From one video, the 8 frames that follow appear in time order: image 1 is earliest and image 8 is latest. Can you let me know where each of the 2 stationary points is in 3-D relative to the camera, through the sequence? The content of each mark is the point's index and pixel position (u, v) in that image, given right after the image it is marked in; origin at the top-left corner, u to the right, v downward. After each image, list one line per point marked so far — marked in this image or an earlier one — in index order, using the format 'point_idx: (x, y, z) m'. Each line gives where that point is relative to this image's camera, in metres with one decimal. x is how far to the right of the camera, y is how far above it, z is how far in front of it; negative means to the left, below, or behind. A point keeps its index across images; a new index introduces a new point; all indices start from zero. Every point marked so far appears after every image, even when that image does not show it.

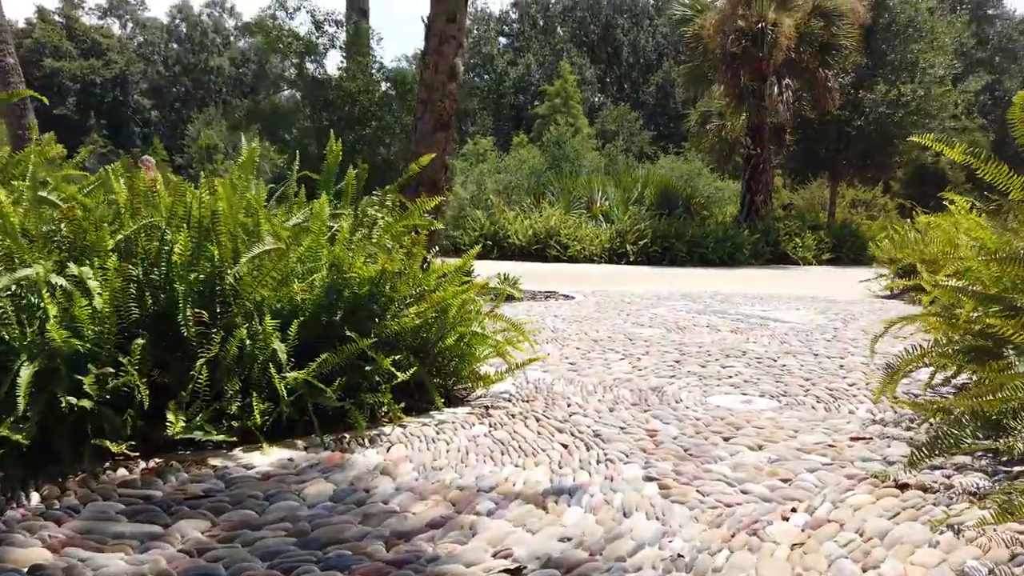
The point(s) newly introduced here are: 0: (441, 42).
0: (-0.7, +2.6, +7.9) m
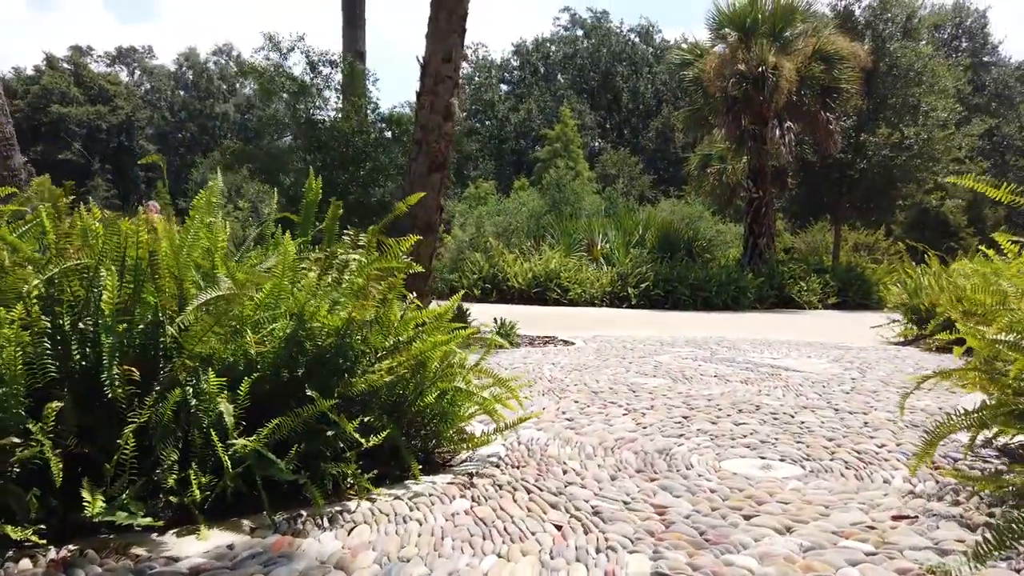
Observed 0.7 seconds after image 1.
0: (-0.8, +2.1, +7.7) m
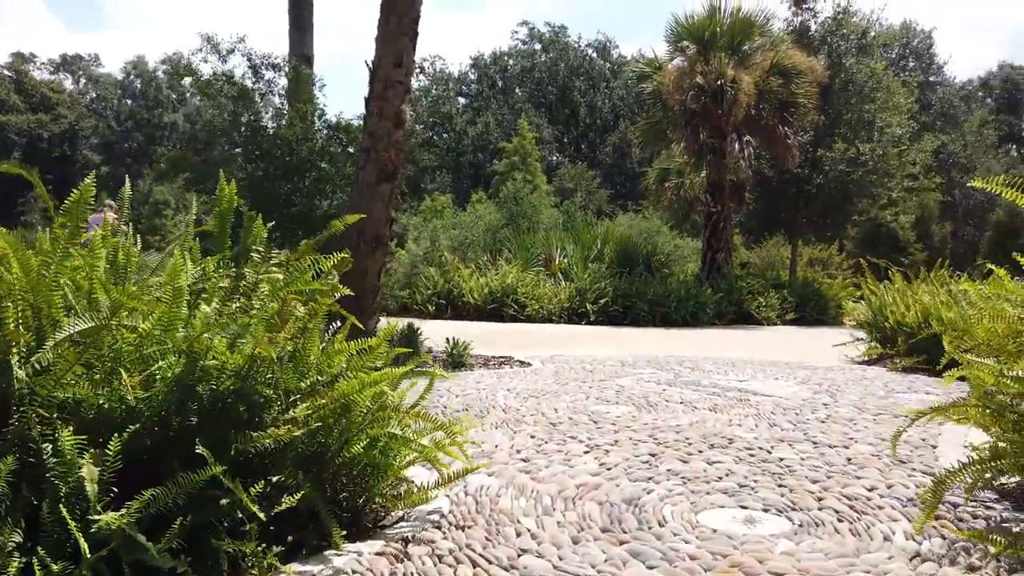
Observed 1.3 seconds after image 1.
0: (-1.2, +1.9, +7.3) m
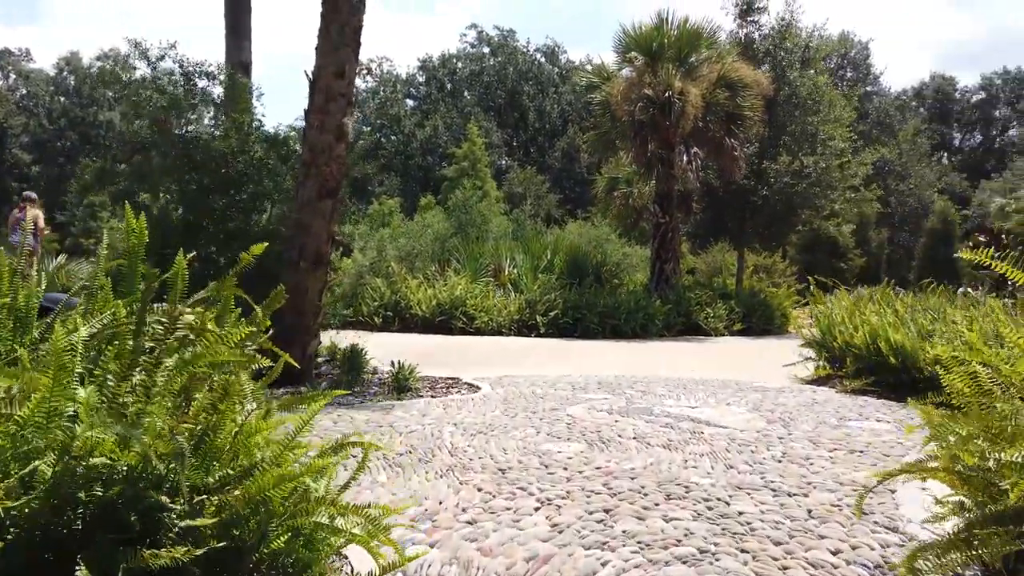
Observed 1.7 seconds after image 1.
0: (-1.7, +1.8, +7.0) m
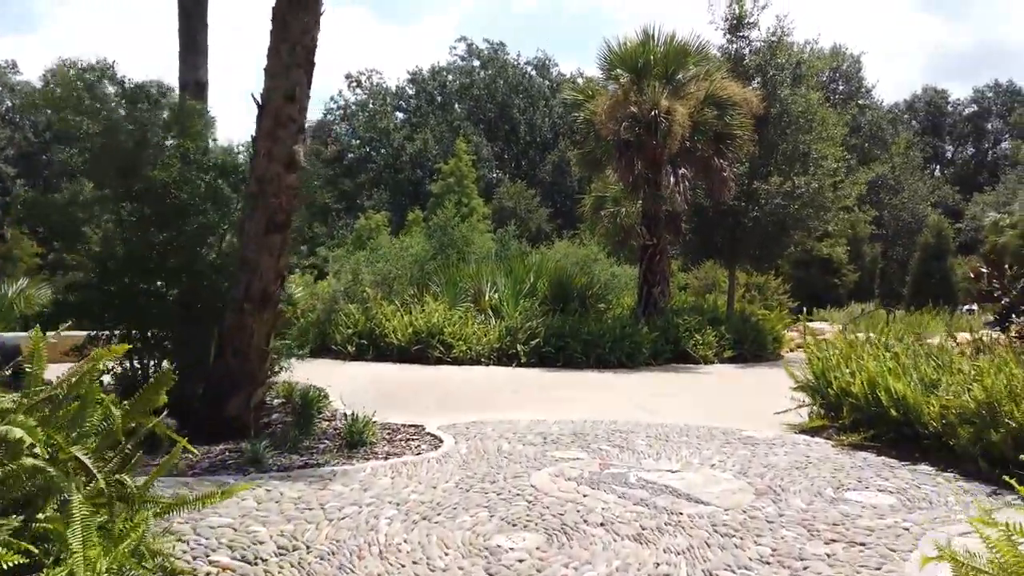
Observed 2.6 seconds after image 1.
0: (-2.0, +1.4, +6.4) m
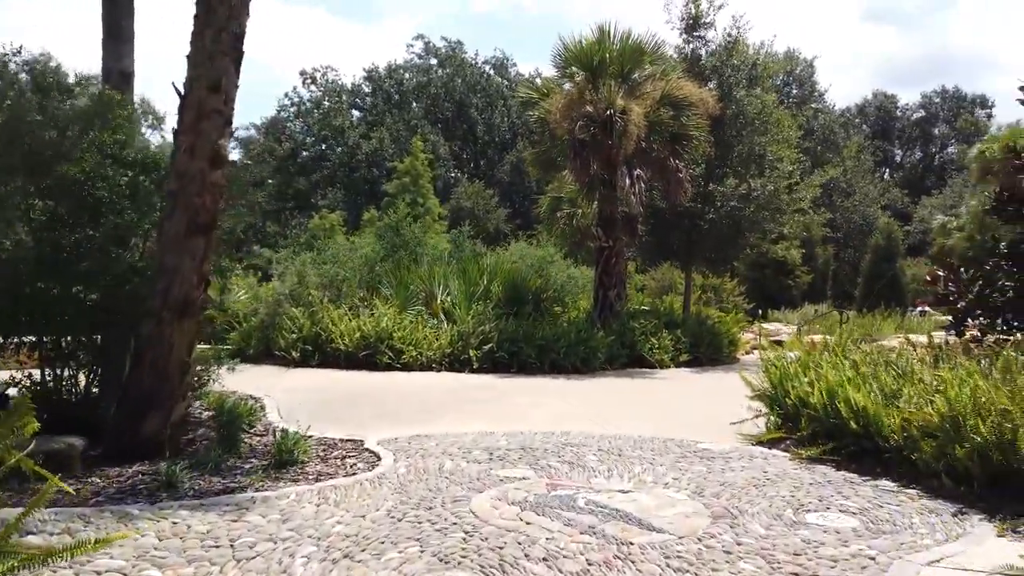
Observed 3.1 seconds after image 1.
0: (-2.4, +1.3, +5.9) m
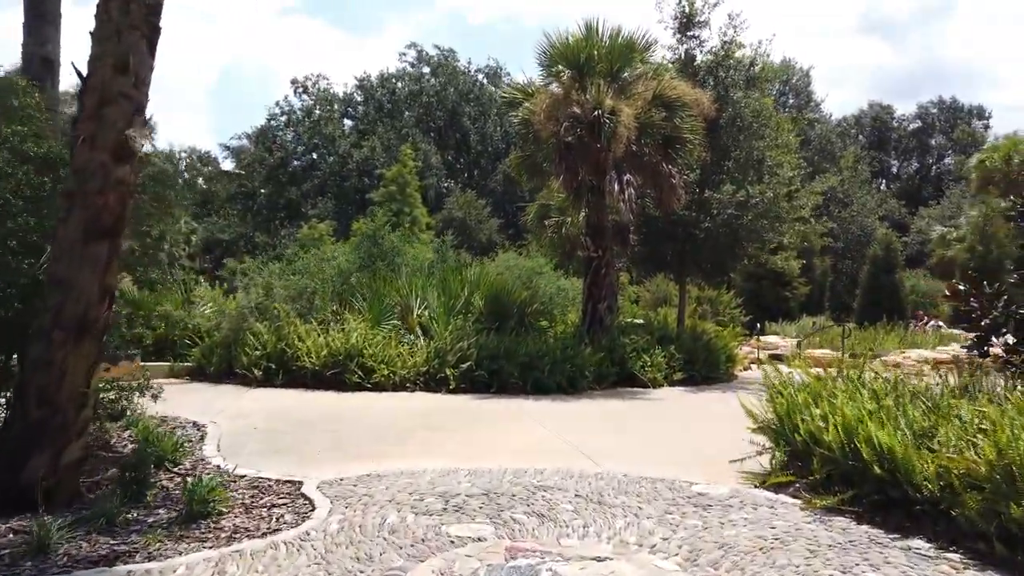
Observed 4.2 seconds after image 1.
0: (-2.7, +1.2, +5.0) m
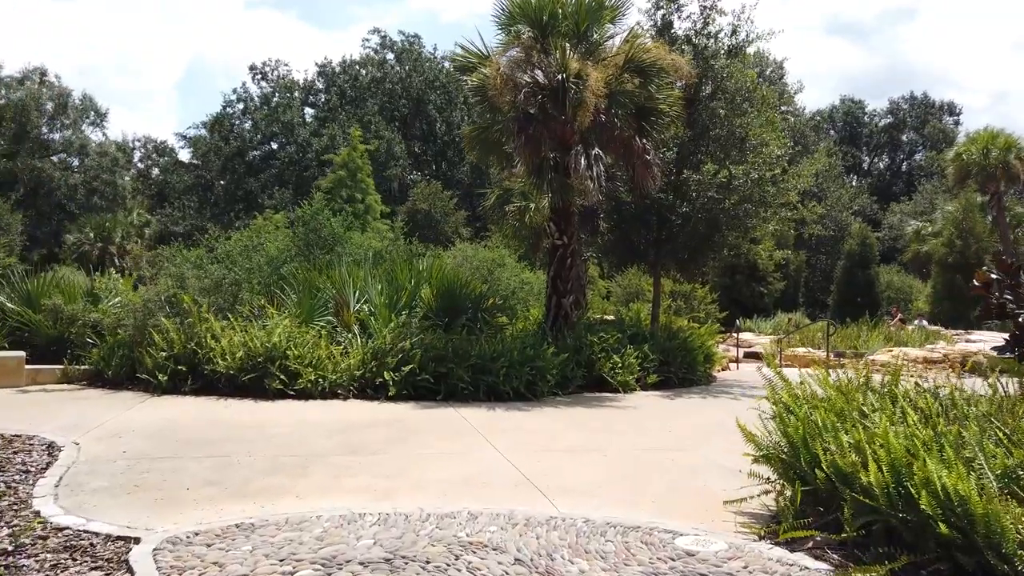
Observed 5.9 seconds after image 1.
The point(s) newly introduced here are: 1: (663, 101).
0: (-3.1, +1.3, +3.4) m
1: (+2.2, +2.8, +11.1) m
